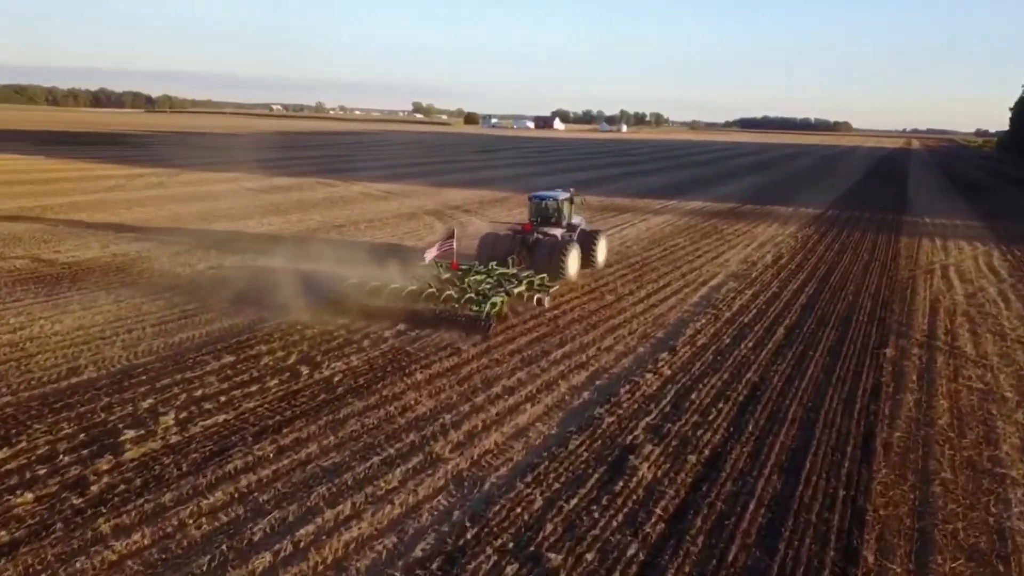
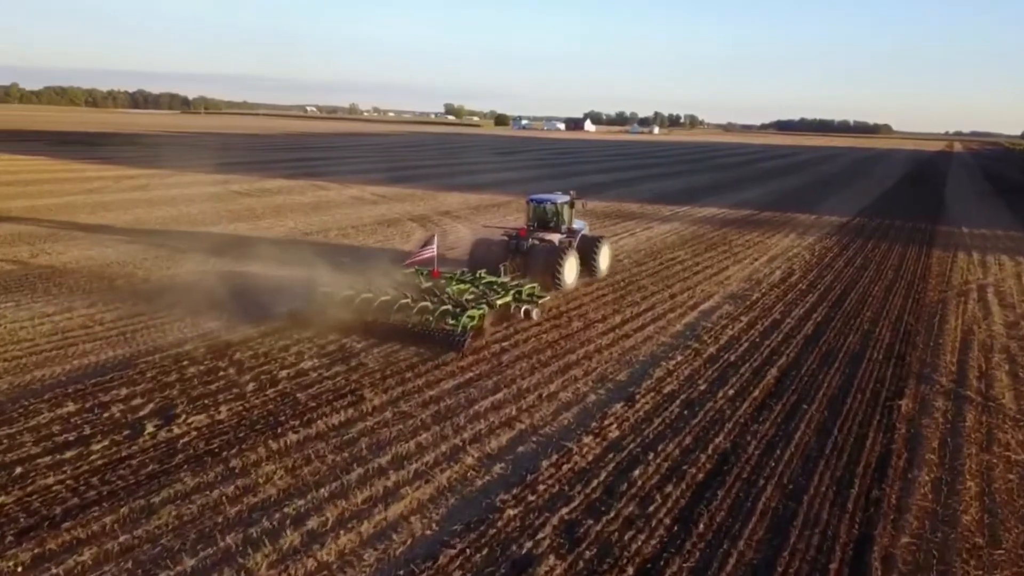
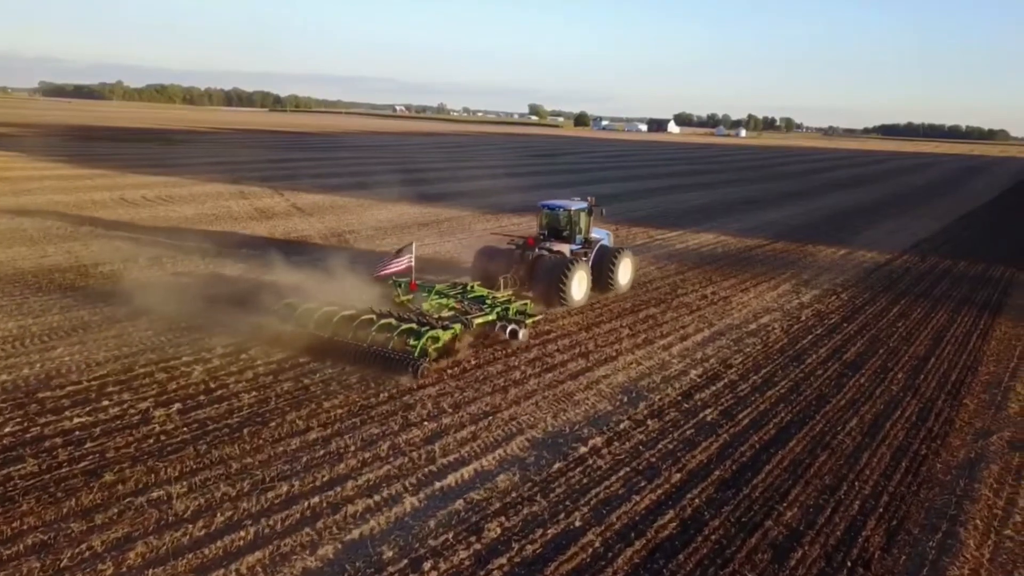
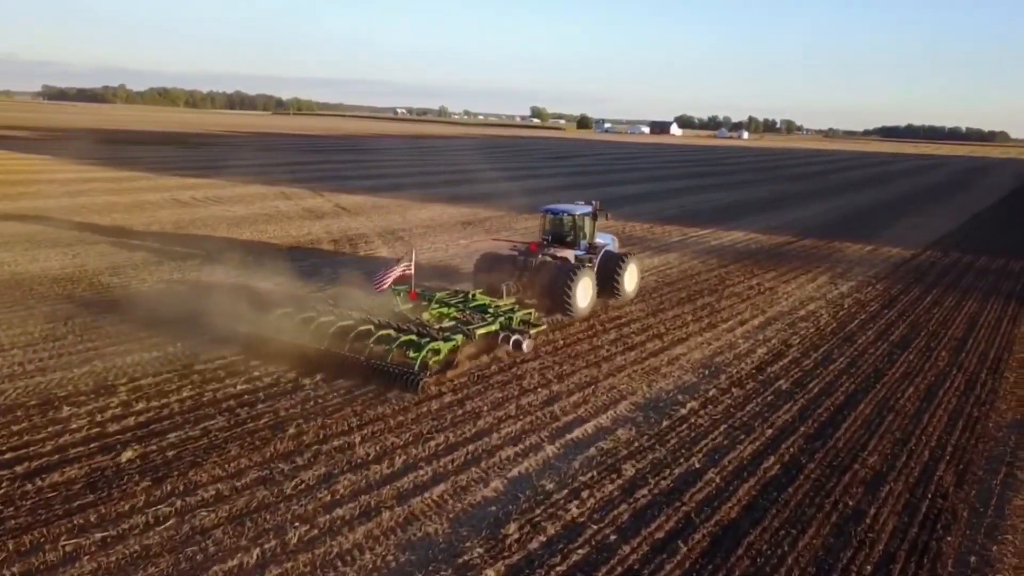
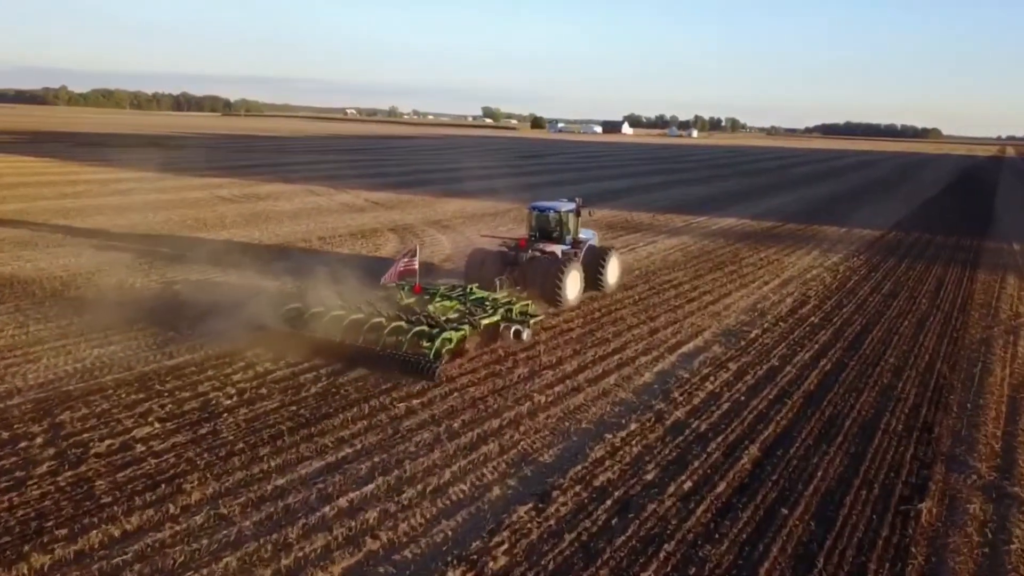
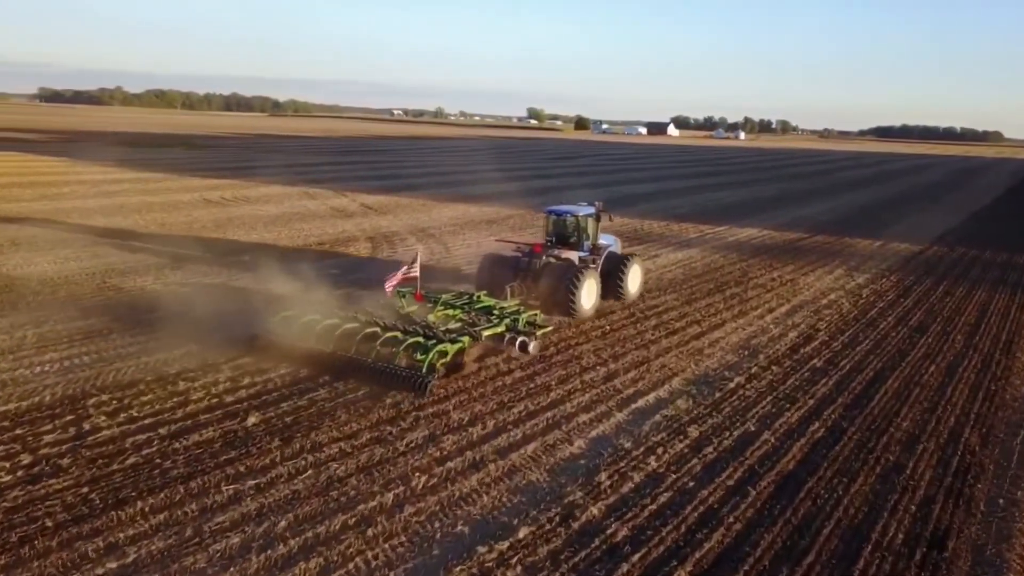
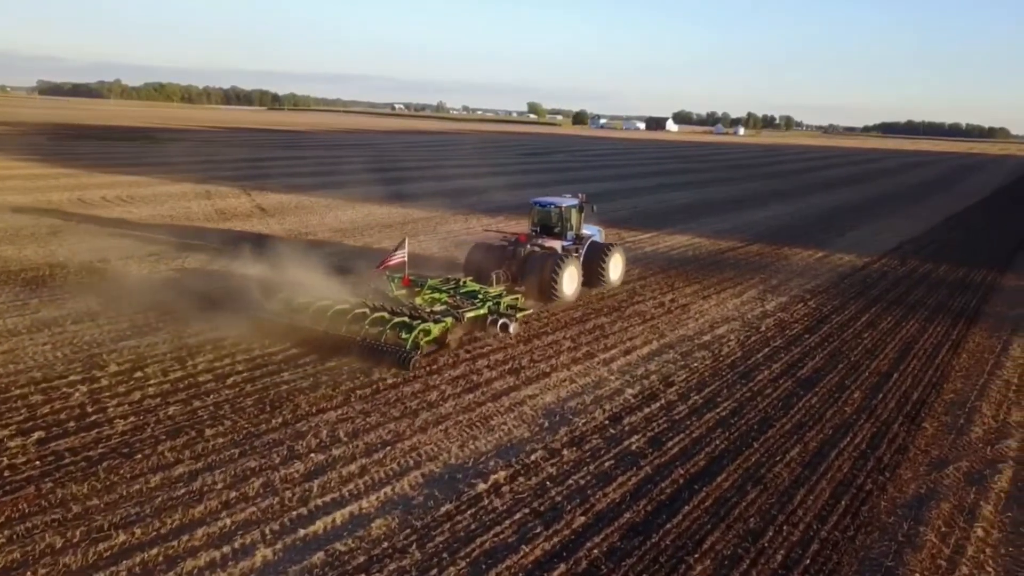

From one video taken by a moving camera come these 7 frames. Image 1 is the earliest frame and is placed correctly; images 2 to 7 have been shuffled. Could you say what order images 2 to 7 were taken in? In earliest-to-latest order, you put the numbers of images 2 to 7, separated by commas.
2, 5, 6, 4, 3, 7
